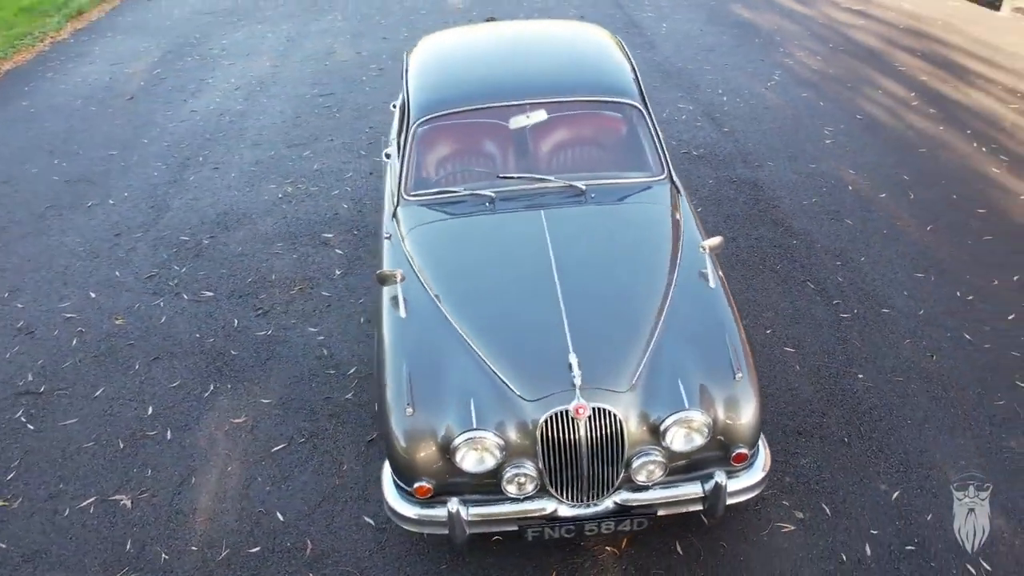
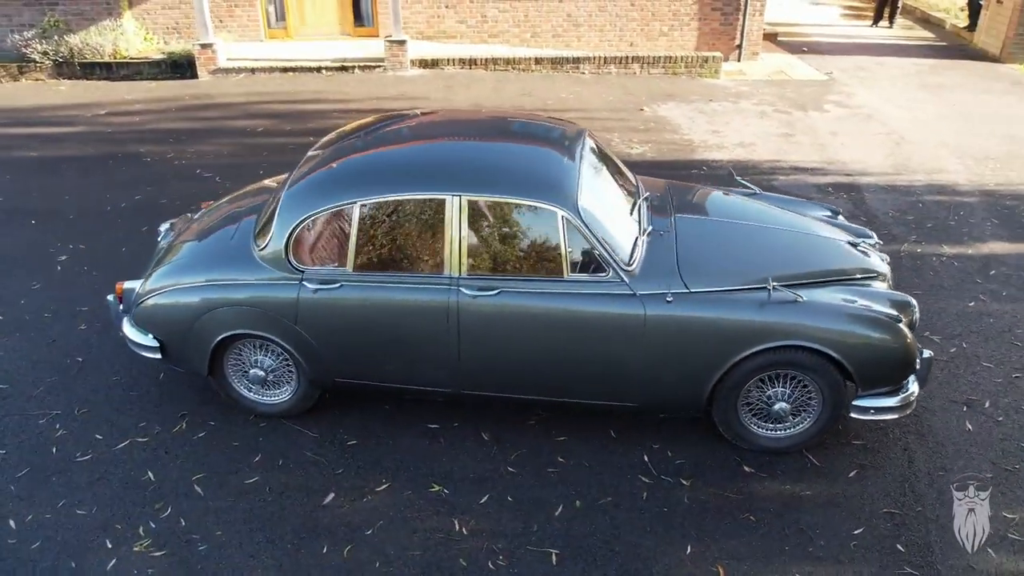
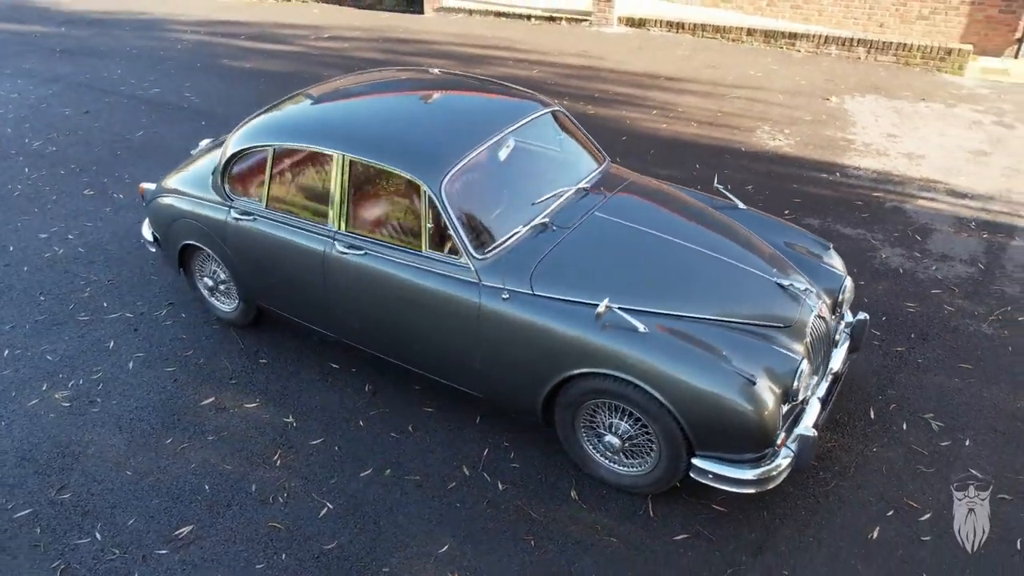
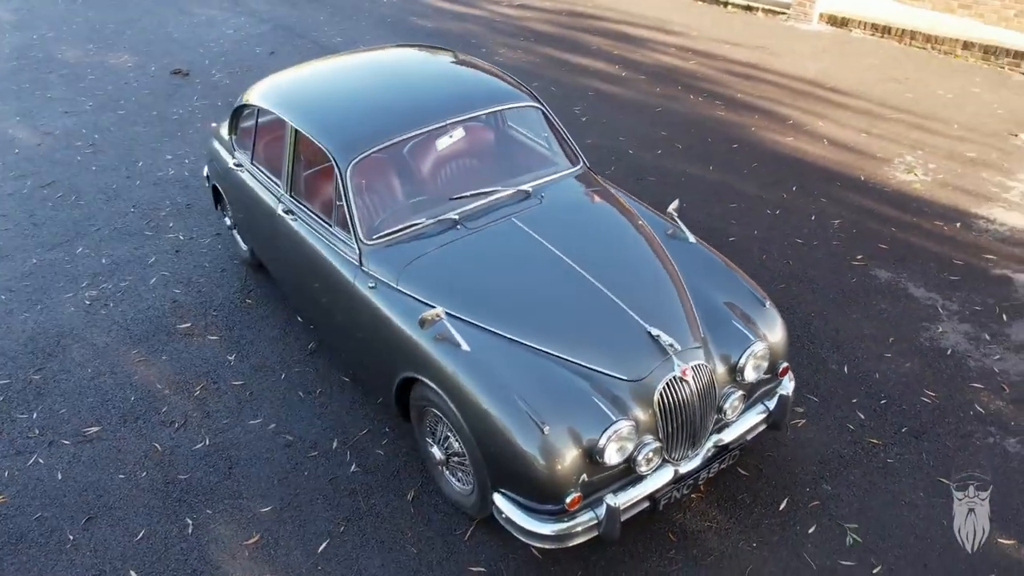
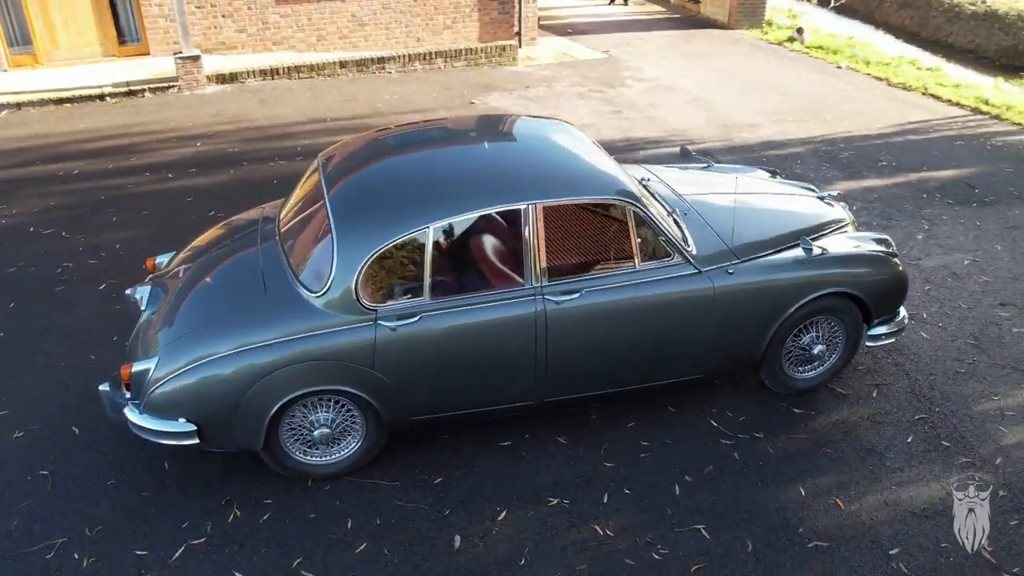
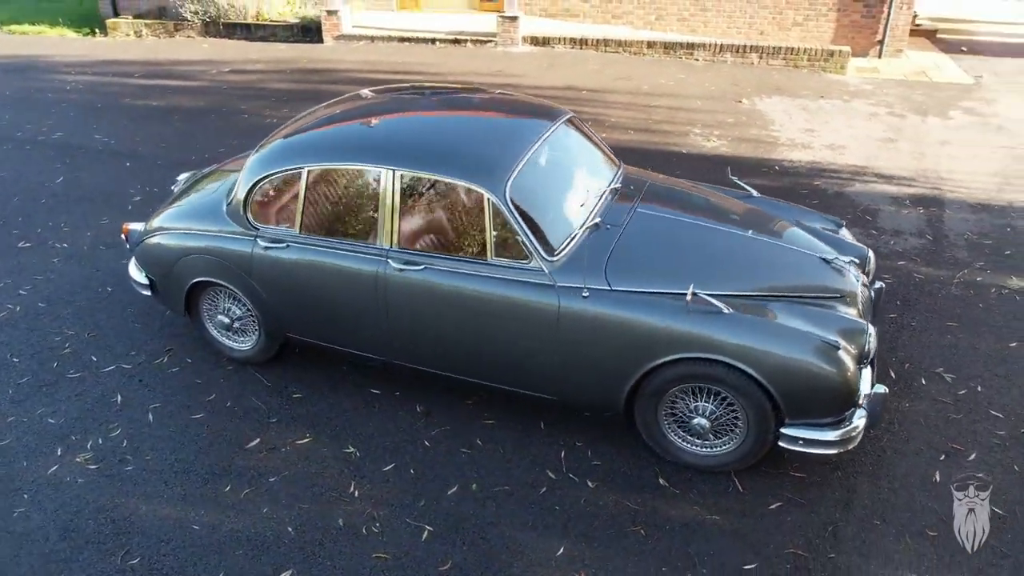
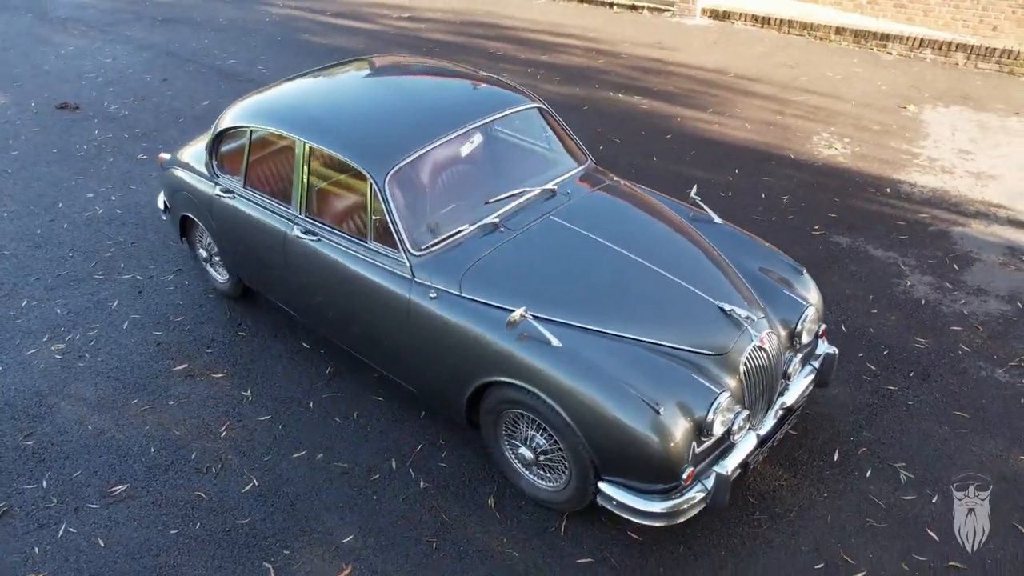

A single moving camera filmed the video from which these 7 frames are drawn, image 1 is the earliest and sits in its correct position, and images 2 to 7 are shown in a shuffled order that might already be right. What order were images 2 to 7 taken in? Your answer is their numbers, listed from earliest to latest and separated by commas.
4, 7, 3, 6, 2, 5
